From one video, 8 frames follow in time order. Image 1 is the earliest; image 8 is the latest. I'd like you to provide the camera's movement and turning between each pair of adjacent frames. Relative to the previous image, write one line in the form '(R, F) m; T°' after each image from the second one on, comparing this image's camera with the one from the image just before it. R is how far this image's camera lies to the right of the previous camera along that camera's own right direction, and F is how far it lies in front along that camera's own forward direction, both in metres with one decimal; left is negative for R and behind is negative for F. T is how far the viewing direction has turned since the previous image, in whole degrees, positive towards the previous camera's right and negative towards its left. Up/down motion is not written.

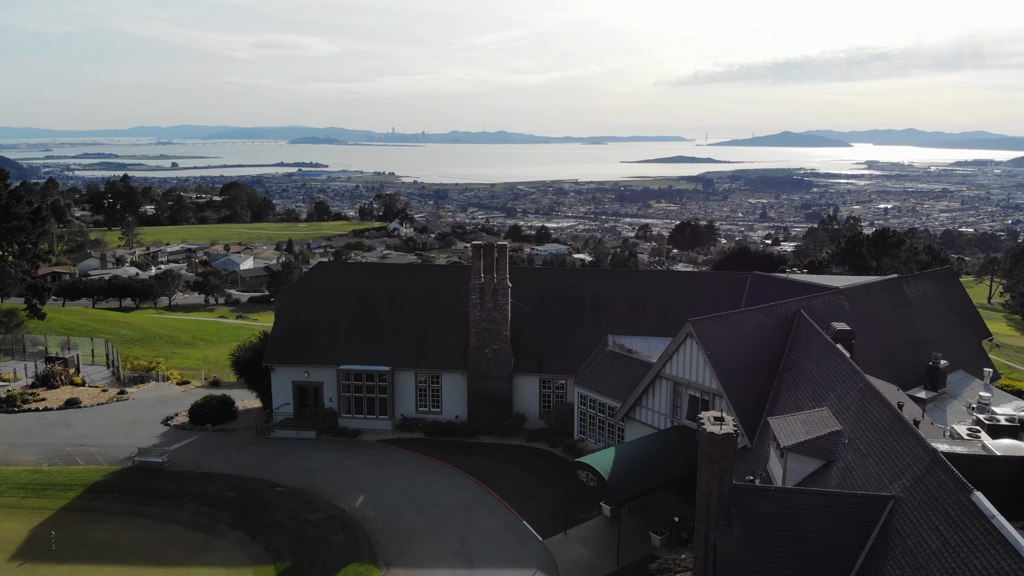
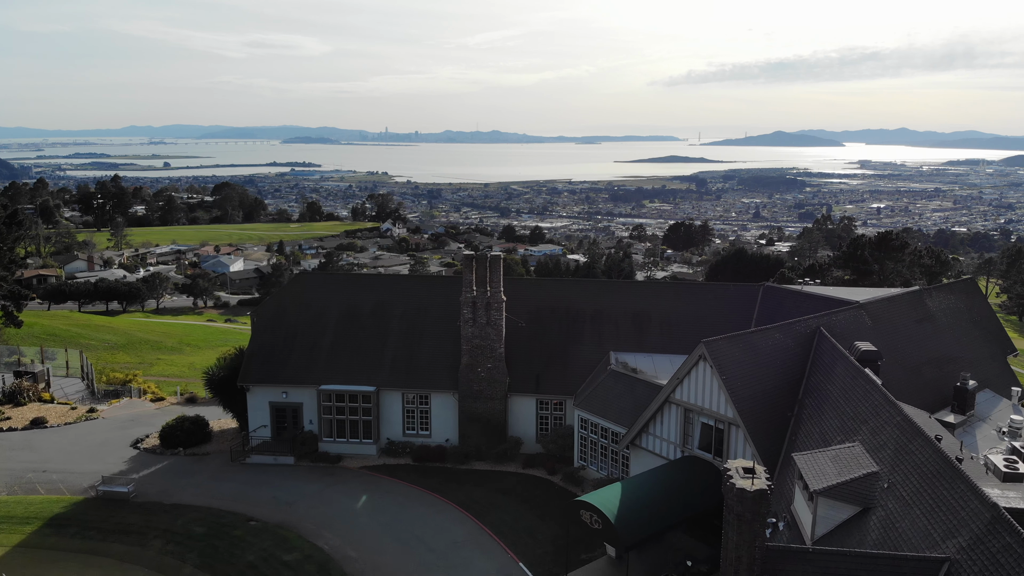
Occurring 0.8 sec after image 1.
(0.0, +1.2) m; 0°
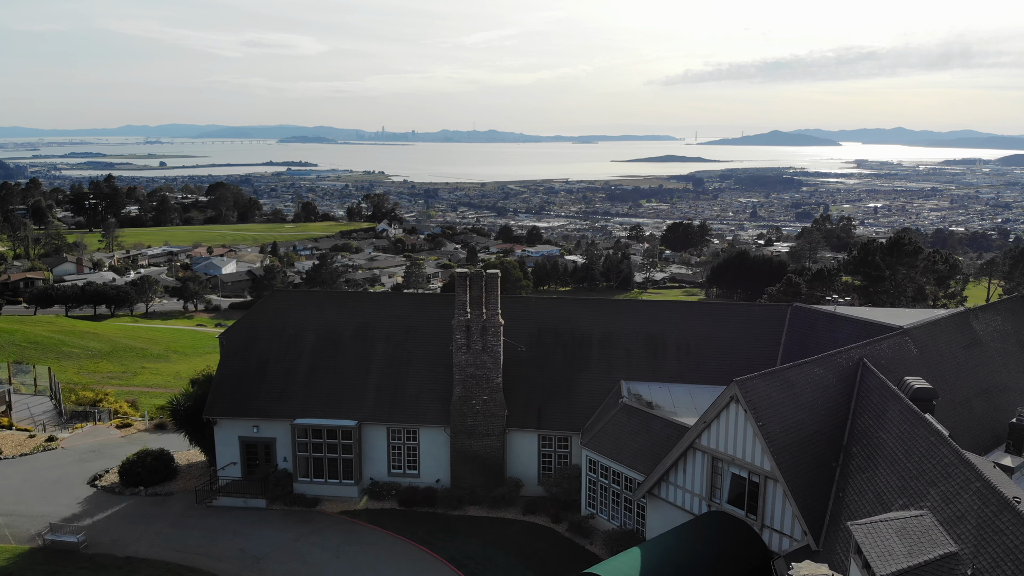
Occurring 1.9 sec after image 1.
(0.0, +1.7) m; 0°
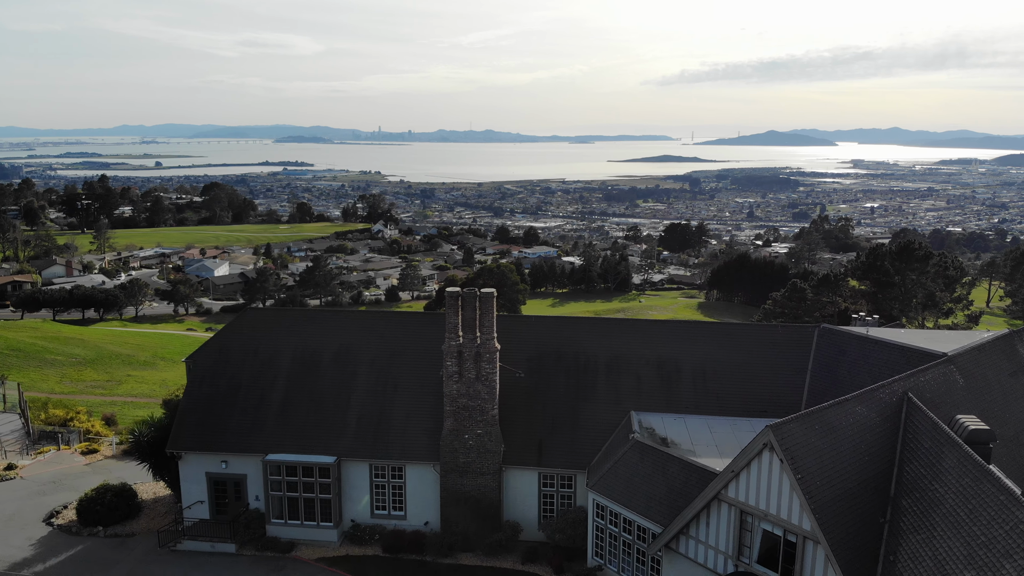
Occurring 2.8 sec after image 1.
(0.0, +1.4) m; 0°
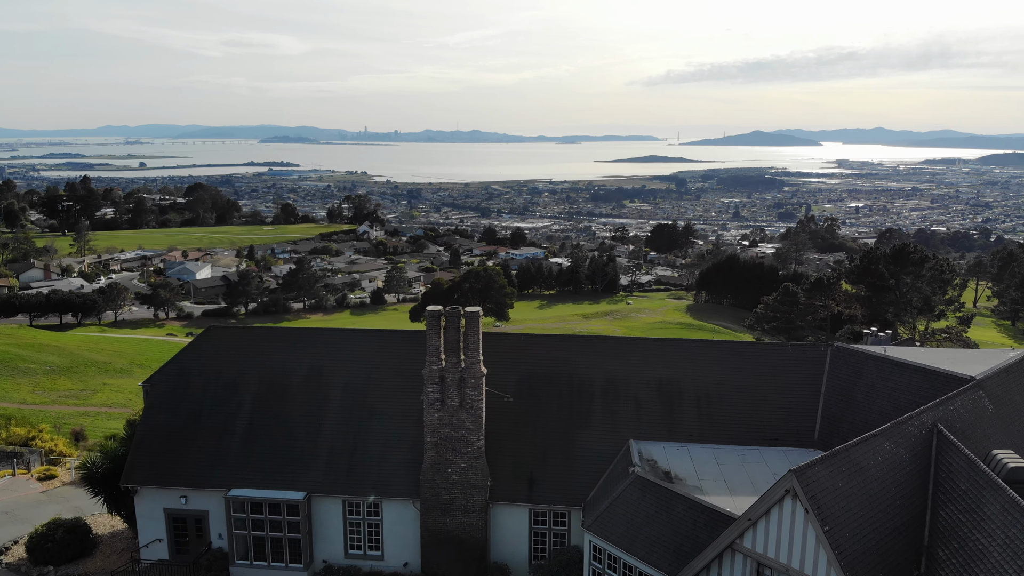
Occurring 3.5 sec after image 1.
(0.0, +1.1) m; +1°
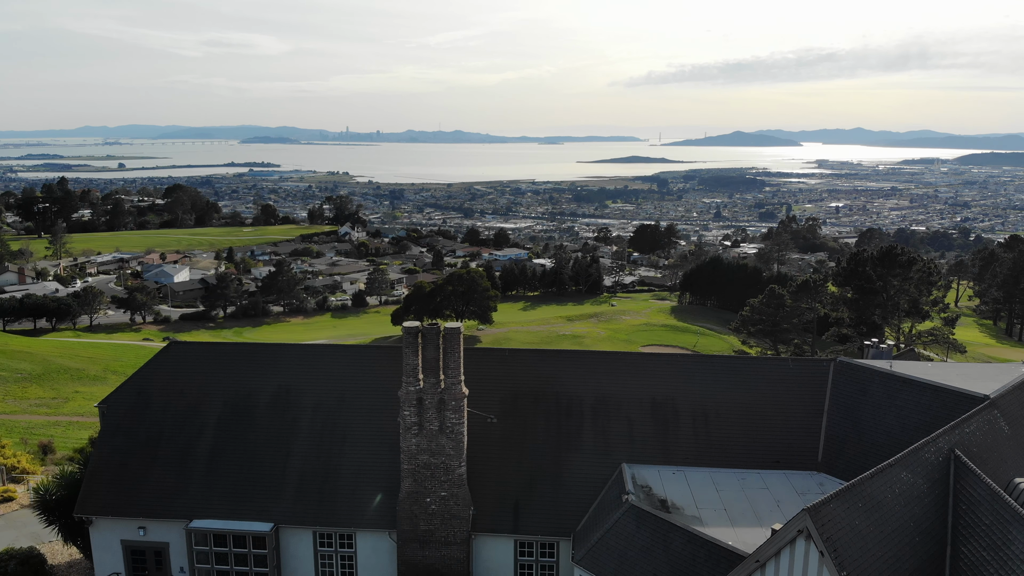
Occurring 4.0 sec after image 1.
(0.0, +0.8) m; +1°
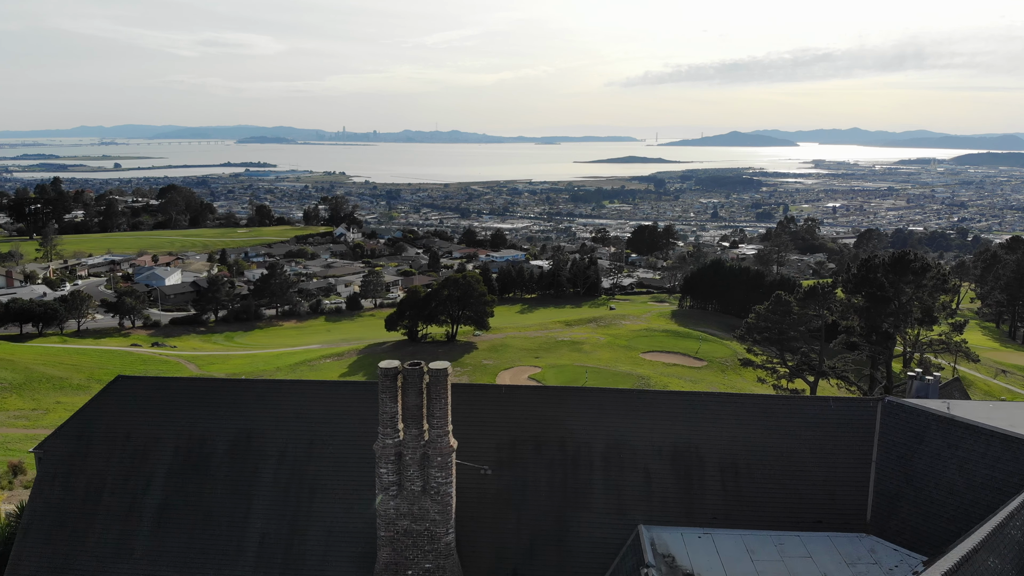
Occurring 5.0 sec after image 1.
(0.0, +1.6) m; 0°
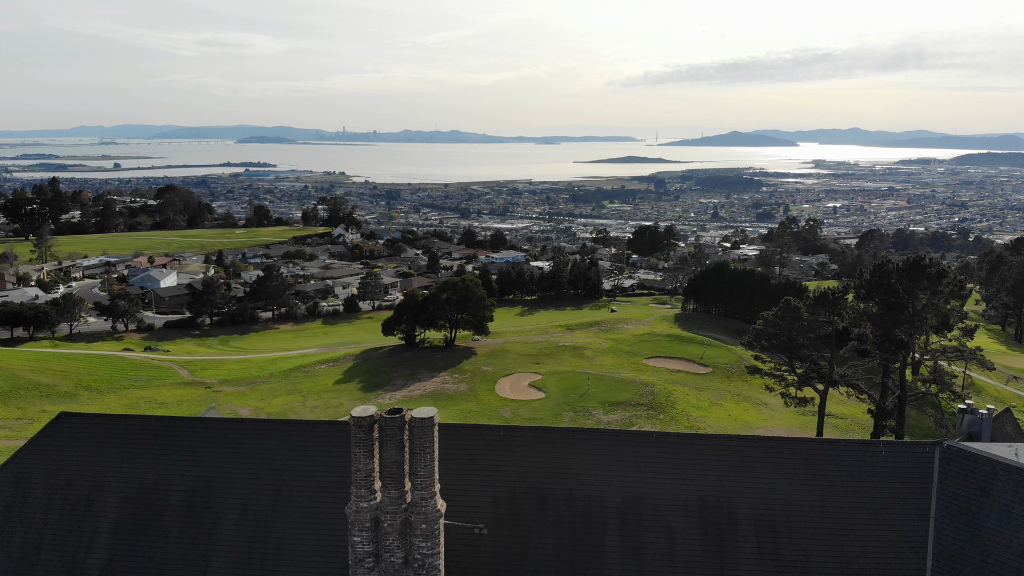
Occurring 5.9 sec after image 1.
(0.0, +1.4) m; 0°
